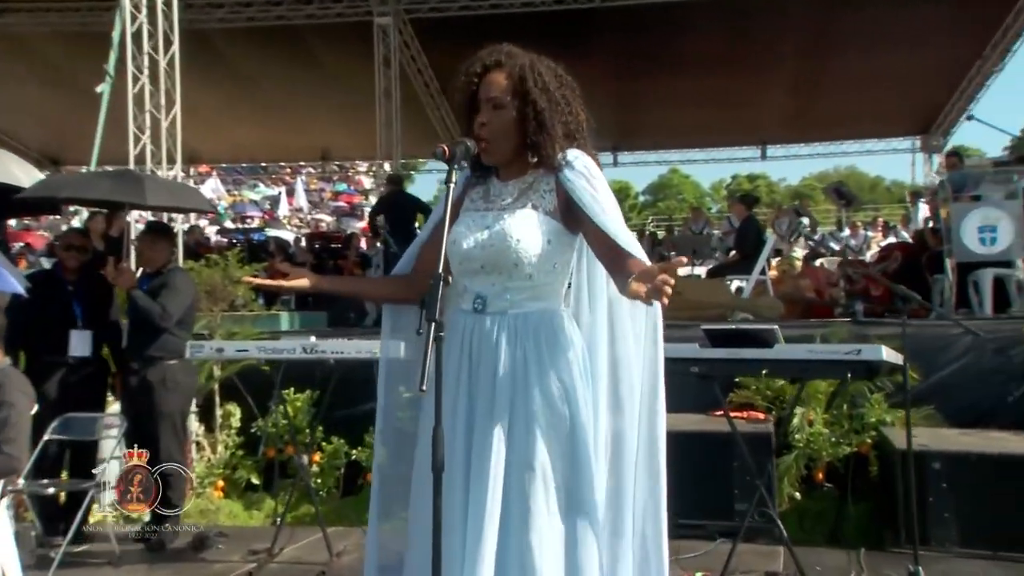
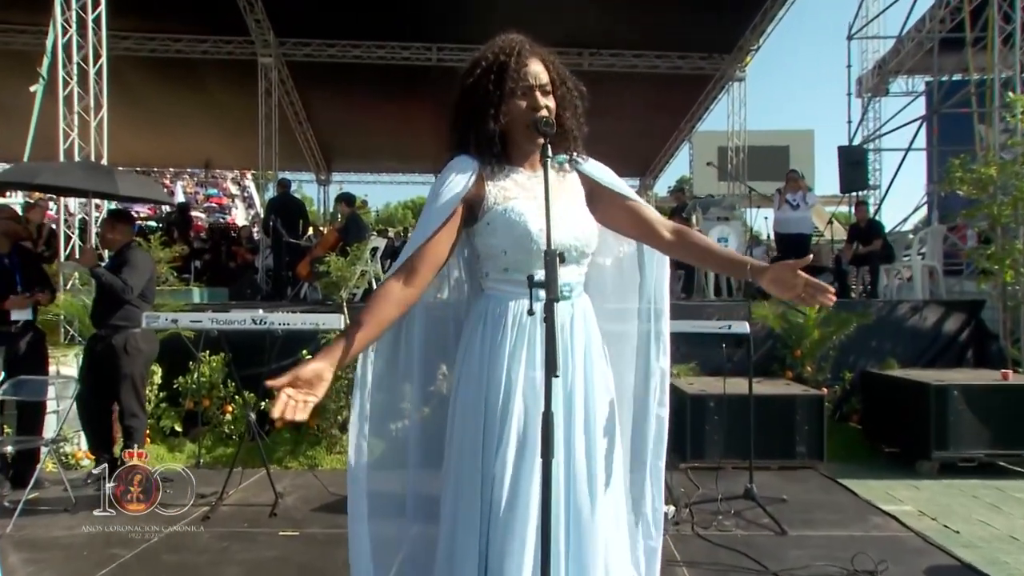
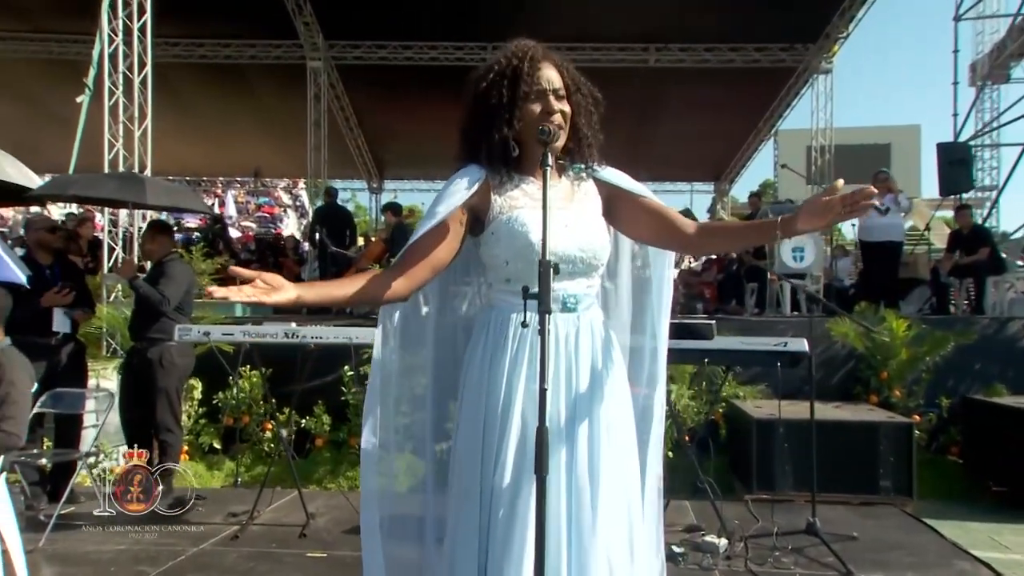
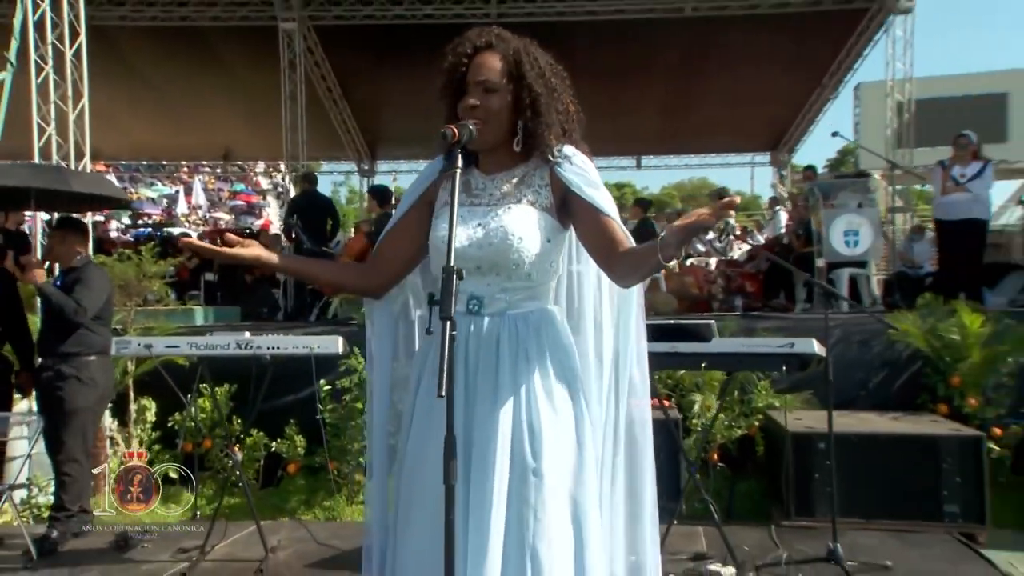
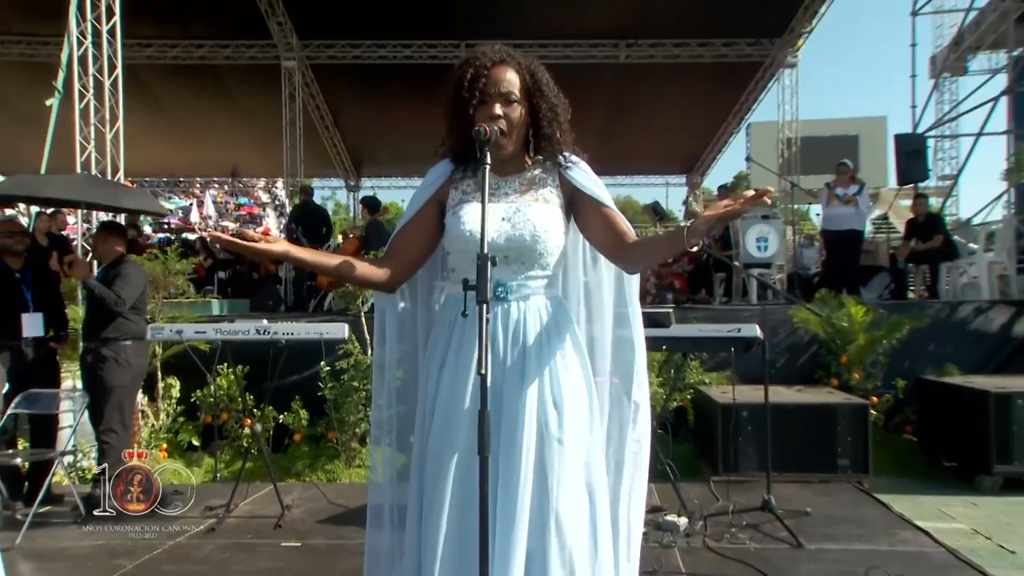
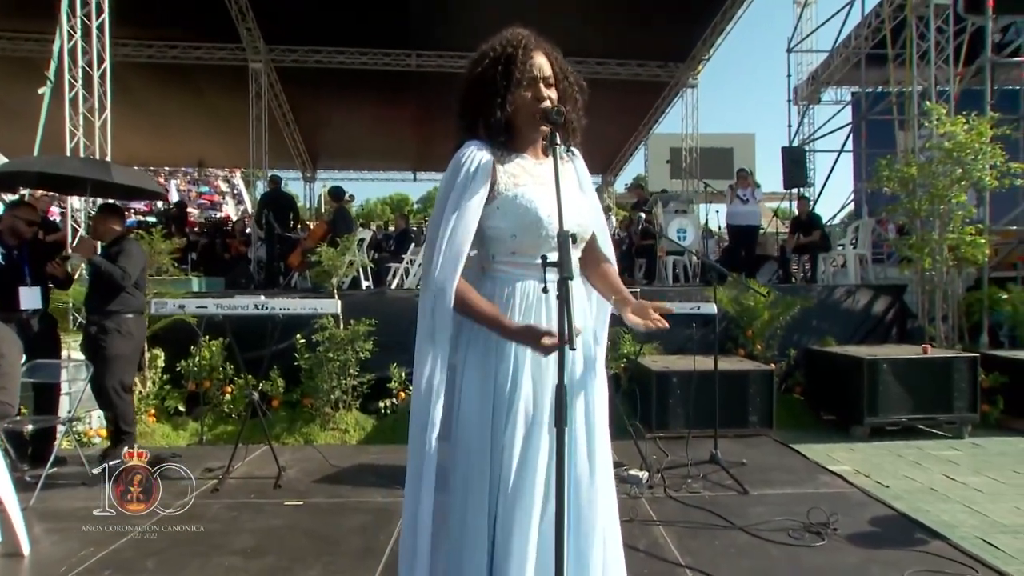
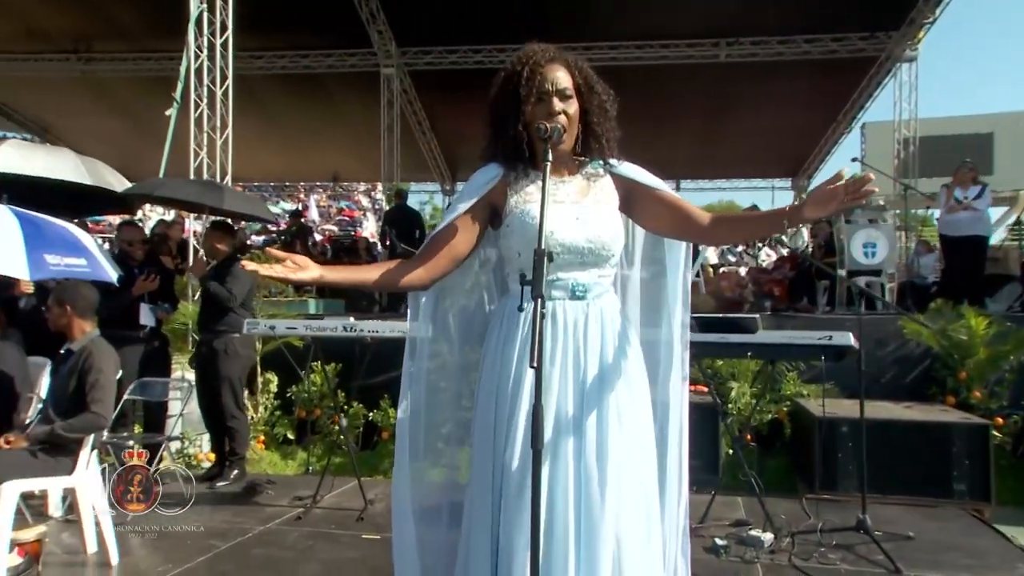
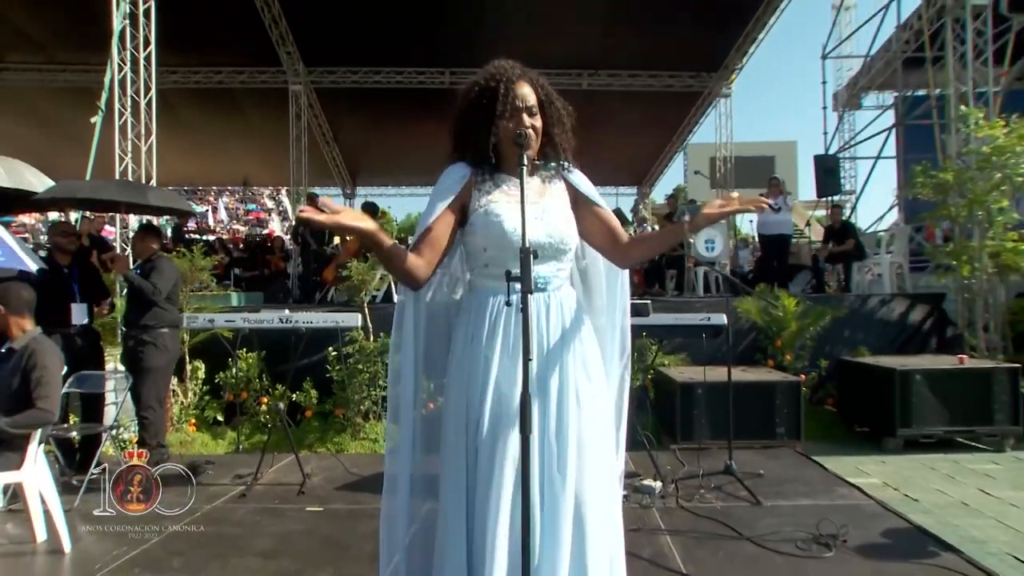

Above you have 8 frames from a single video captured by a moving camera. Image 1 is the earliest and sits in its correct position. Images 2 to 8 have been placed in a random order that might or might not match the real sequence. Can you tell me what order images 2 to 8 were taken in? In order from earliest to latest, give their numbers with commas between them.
4, 5, 8, 6, 2, 3, 7
